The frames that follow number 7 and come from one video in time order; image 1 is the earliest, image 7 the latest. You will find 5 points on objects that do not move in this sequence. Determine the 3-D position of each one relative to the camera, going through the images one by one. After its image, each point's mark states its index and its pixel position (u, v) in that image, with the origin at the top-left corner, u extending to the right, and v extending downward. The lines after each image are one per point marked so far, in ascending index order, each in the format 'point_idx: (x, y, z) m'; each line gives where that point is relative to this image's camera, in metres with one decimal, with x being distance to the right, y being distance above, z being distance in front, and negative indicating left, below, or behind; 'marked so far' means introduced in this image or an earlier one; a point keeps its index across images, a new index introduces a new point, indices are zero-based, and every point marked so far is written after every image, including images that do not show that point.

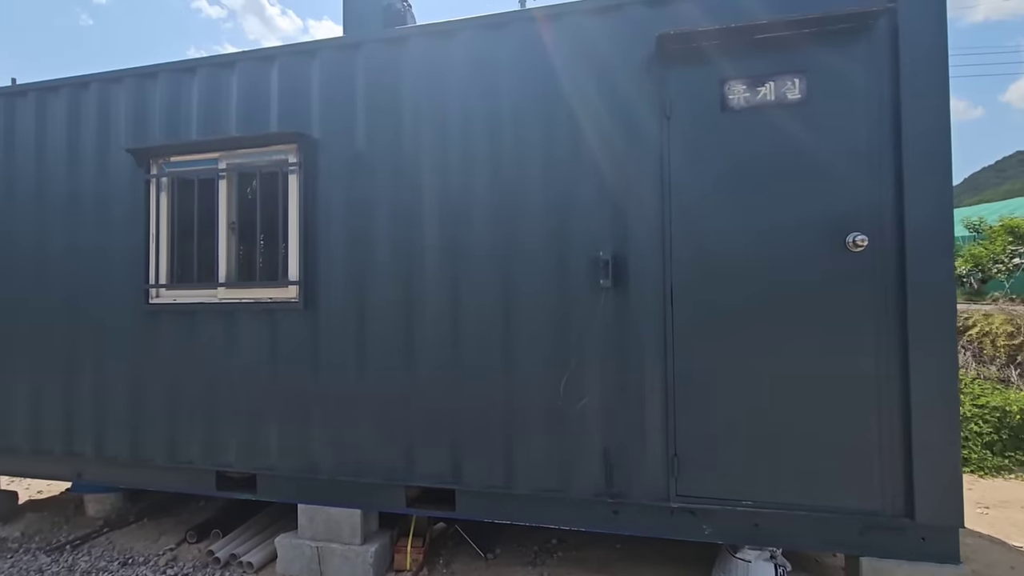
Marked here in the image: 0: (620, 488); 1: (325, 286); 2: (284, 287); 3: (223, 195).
0: (+0.5, -1.0, +2.5) m
1: (-1.1, 0.0, +3.0) m
2: (-1.3, 0.0, +3.0) m
3: (-1.8, +0.6, +3.1) m
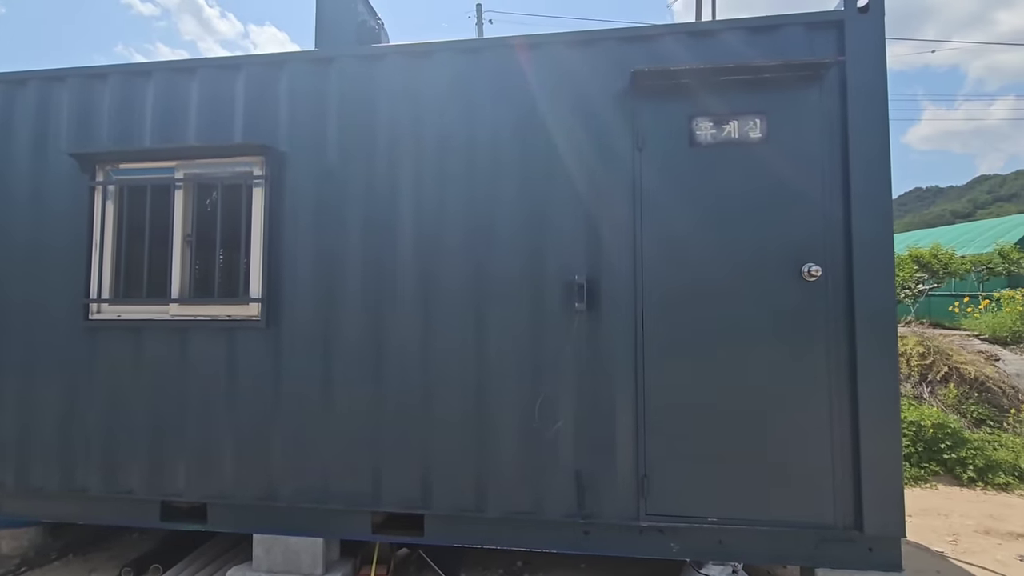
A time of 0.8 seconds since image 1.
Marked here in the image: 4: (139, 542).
0: (+0.4, -1.1, +2.6) m
1: (-1.2, -0.1, +2.9) m
2: (-1.5, -0.1, +2.9) m
3: (-1.9, +0.5, +3.0) m
4: (-2.6, -1.8, +3.5) m
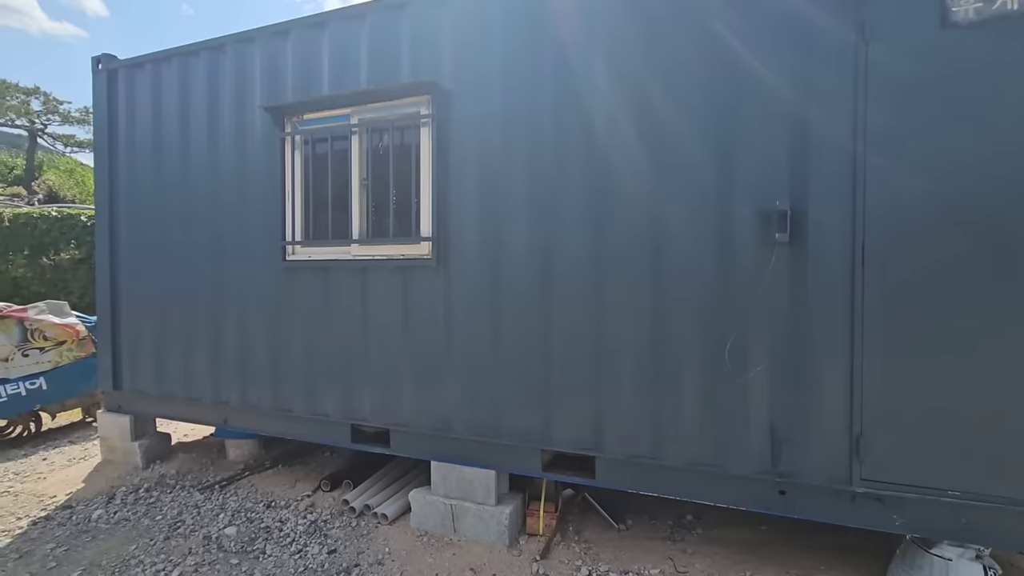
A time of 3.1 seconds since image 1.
0: (+1.2, -0.8, +2.3) m
1: (-0.3, +0.3, +2.9) m
2: (-0.6, +0.3, +3.0) m
3: (-1.0, +0.8, +3.1) m
4: (-1.4, -1.3, +4.0) m
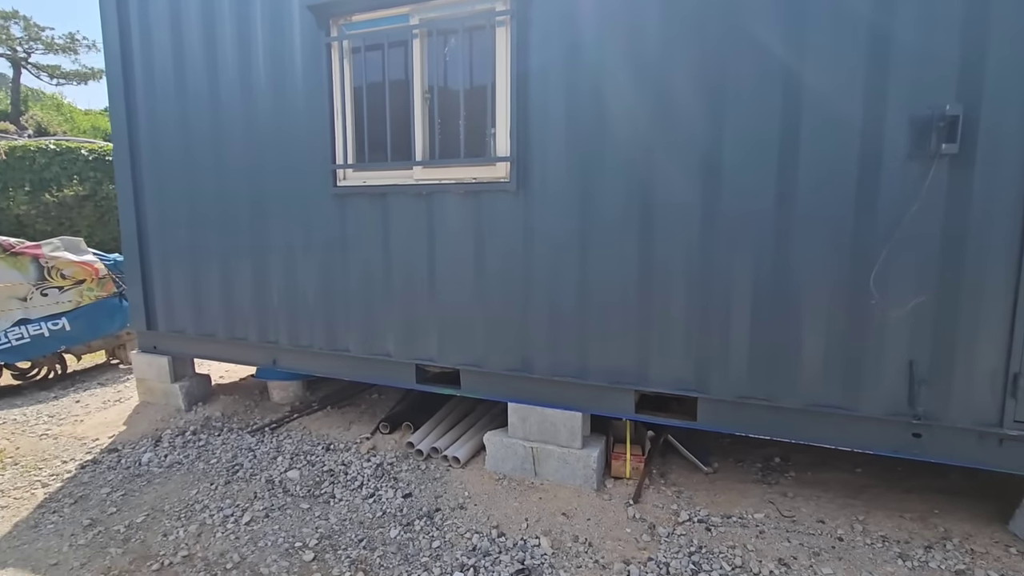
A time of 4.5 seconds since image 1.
0: (+1.7, -0.5, +2.1) m
1: (+0.1, +0.6, +2.5) m
2: (-0.1, +0.6, +2.6) m
3: (-0.5, +1.2, +2.7) m
4: (-1.0, -0.8, +3.8) m
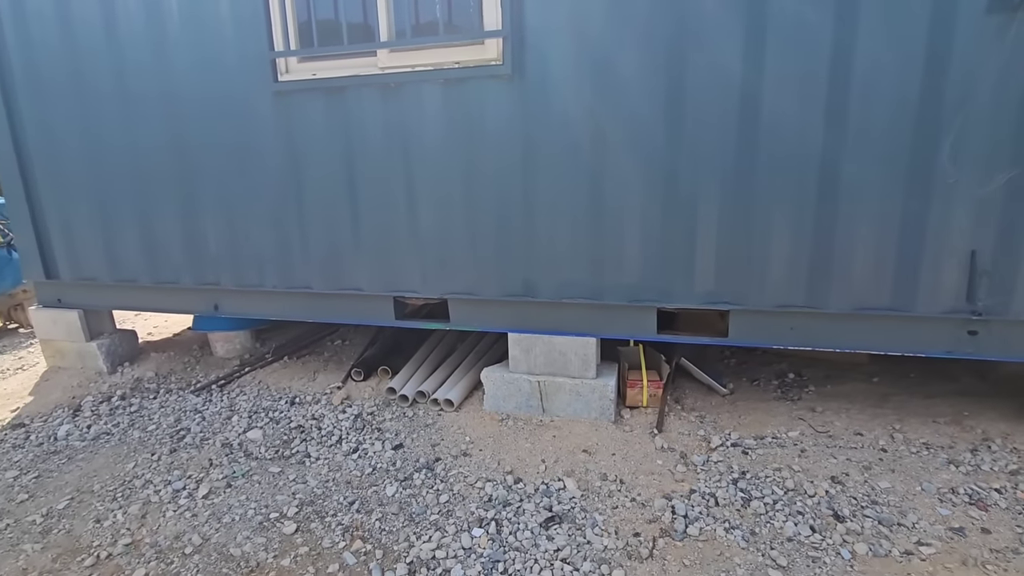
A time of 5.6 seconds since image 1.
0: (+1.8, -0.1, +1.9) m
1: (+0.1, +1.0, +2.1) m
2: (-0.1, +1.0, +2.1) m
3: (-0.6, +1.6, +2.1) m
4: (-1.1, -0.4, +3.3) m
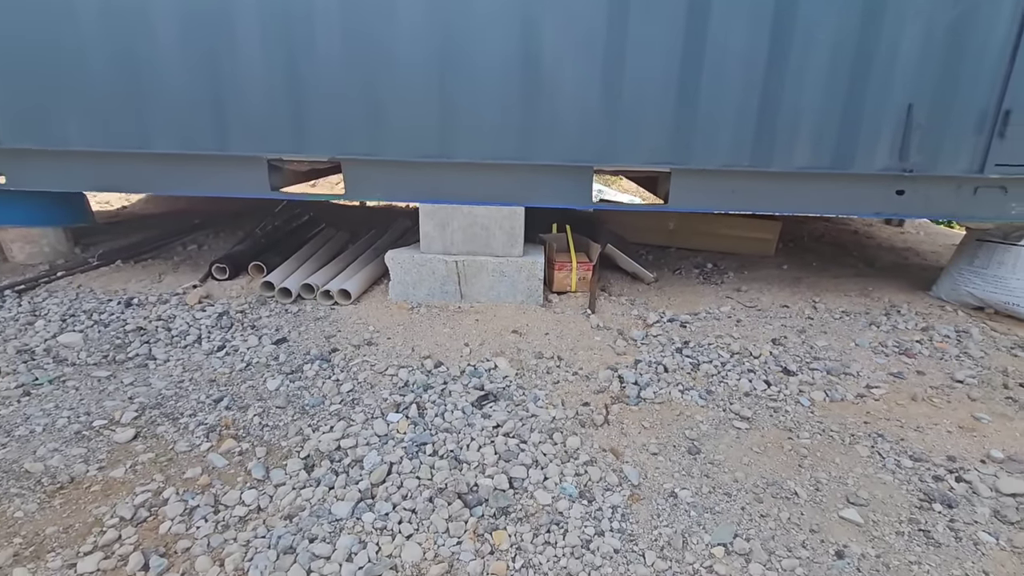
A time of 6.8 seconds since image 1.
0: (+1.5, +0.5, +1.9) m
1: (-0.2, +1.5, +1.6) m
2: (-0.4, +1.5, +1.6) m
3: (-0.8, +2.1, +1.4) m
4: (-1.6, +0.2, +2.7) m
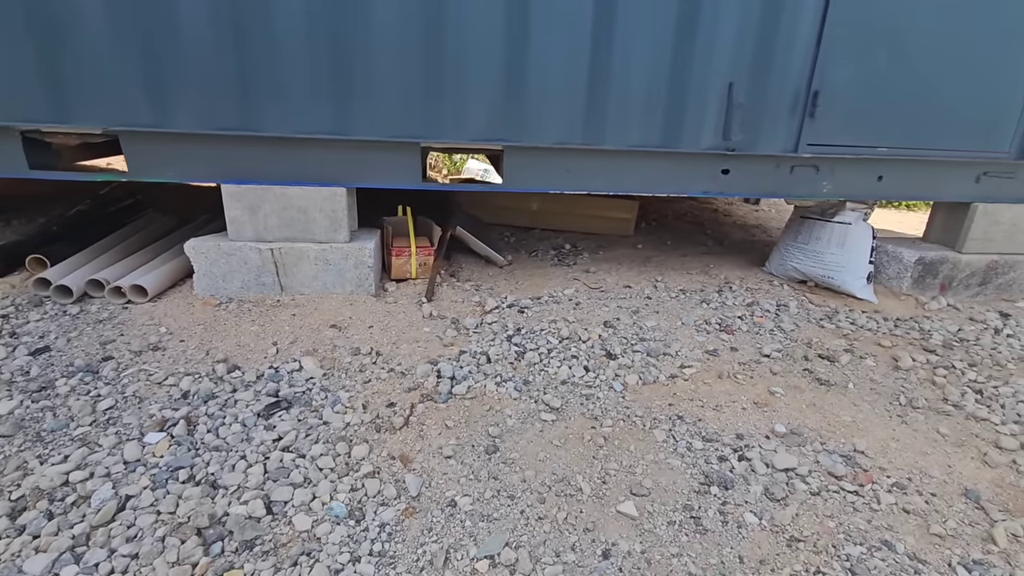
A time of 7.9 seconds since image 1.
0: (+0.8, +0.6, +1.9) m
1: (-0.8, +1.5, +1.3) m
2: (-1.0, +1.5, +1.3) m
3: (-1.4, +2.1, +1.0) m
4: (-2.3, +0.2, +2.2) m
